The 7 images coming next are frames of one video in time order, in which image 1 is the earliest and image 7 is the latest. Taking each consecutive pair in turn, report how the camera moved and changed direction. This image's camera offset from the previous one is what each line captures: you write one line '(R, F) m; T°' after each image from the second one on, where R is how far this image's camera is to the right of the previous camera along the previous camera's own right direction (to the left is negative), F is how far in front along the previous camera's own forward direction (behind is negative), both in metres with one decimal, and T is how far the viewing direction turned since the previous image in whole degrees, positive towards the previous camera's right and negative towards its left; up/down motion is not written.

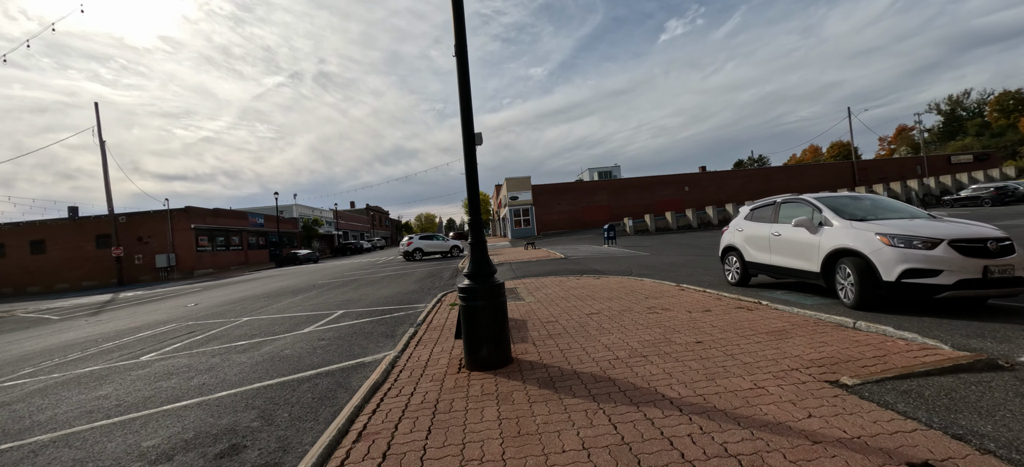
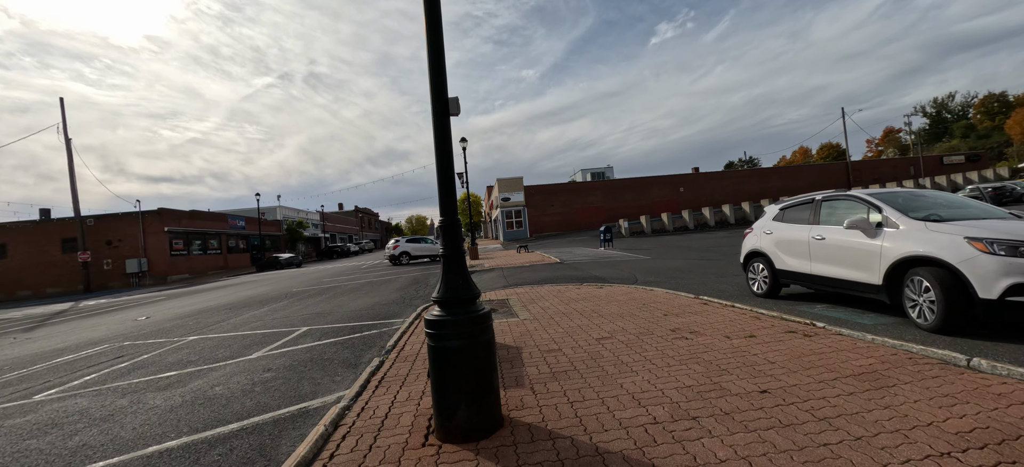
(0.0, +1.1) m; +1°
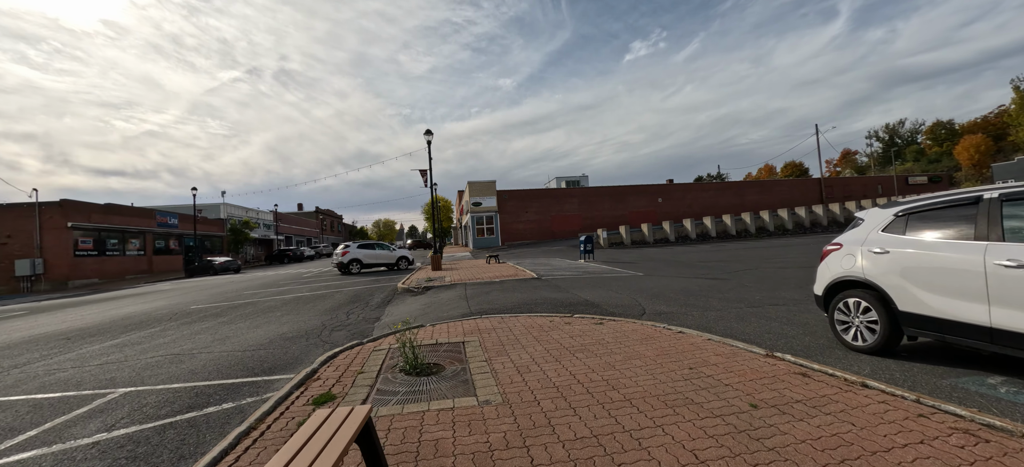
(+0.2, +2.6) m; +4°
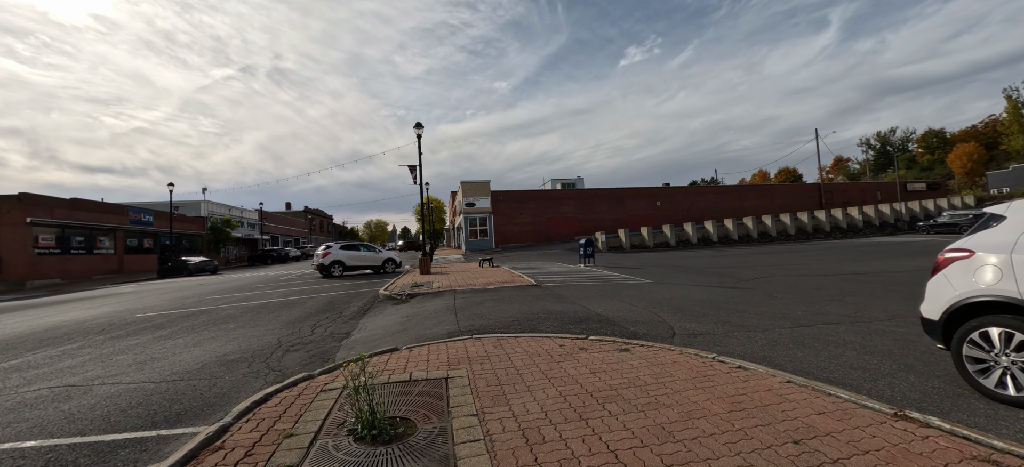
(-0.1, +1.3) m; +1°
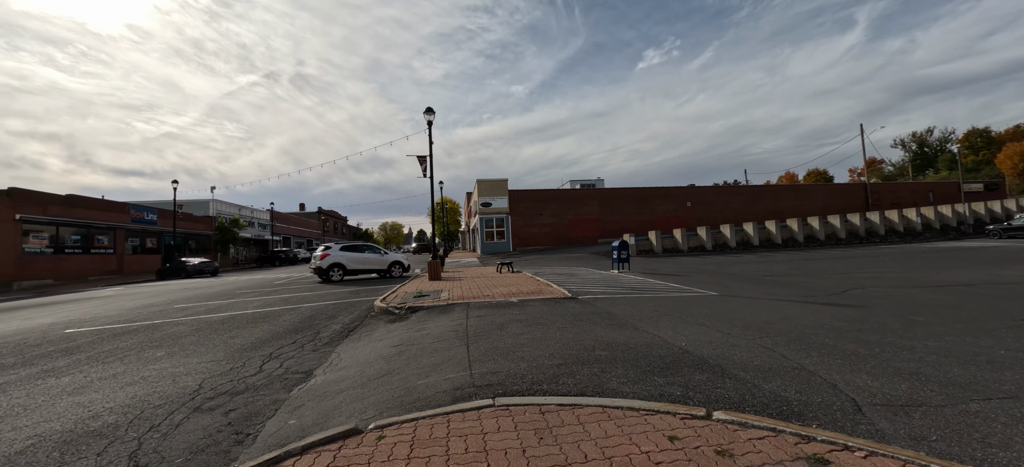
(-0.3, +2.3) m; -2°
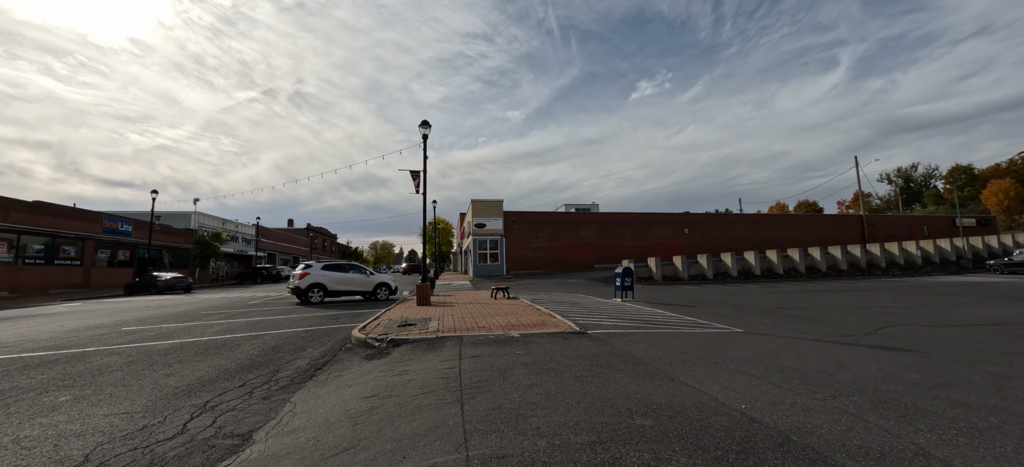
(-0.2, +1.0) m; +1°
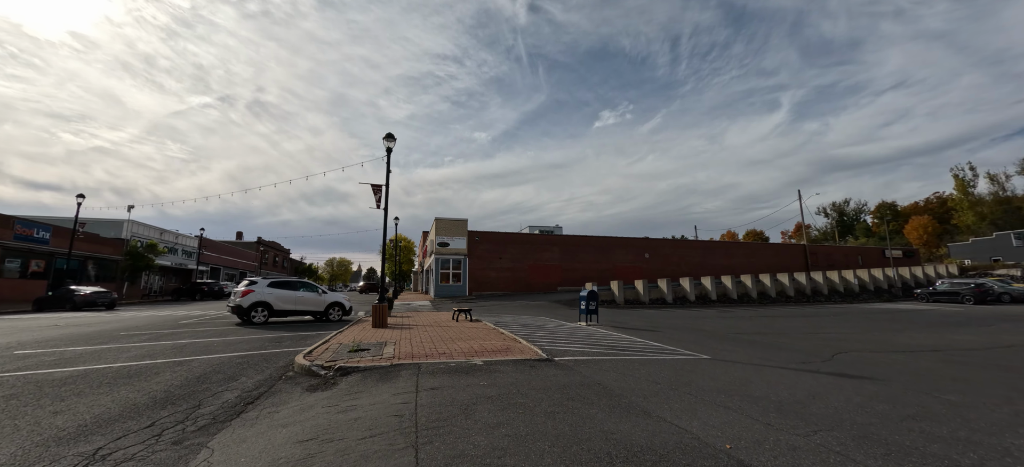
(0.0, +0.4) m; +5°
